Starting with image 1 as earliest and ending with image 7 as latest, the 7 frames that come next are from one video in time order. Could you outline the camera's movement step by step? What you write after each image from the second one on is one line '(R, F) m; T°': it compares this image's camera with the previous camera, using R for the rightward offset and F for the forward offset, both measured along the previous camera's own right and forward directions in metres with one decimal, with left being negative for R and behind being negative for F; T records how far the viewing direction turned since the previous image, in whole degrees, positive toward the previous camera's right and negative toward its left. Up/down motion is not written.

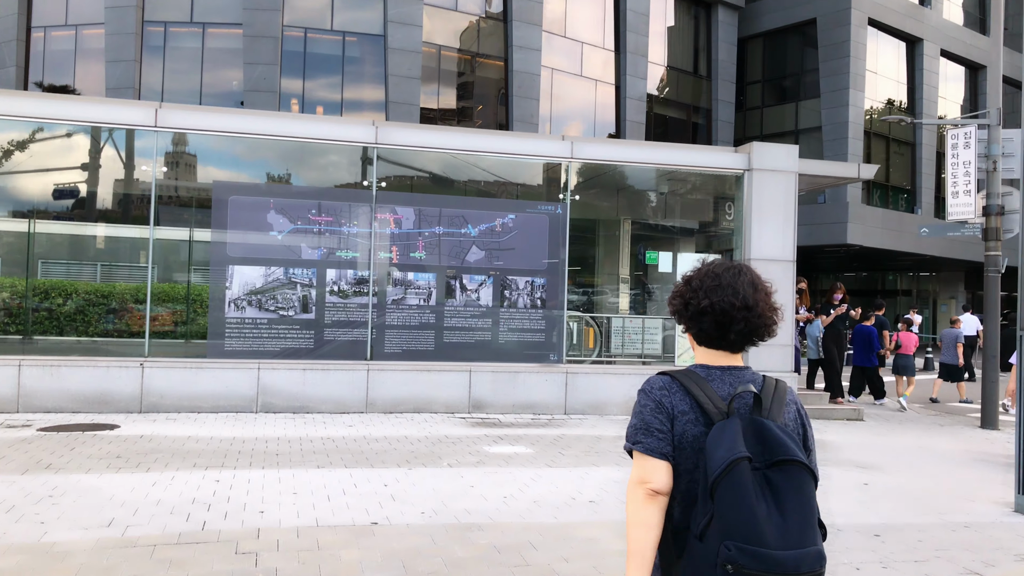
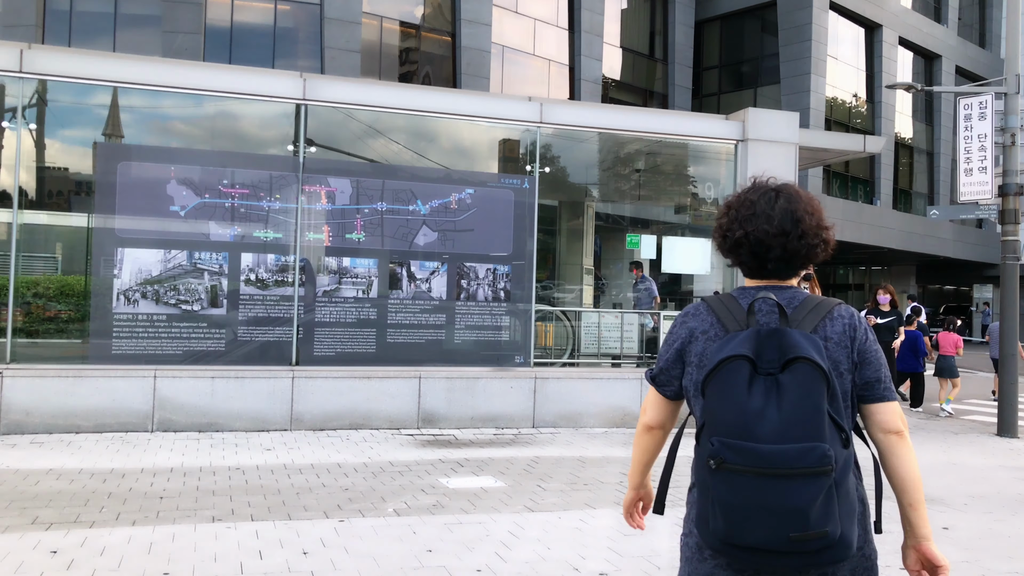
(-0.2, +1.8) m; +4°
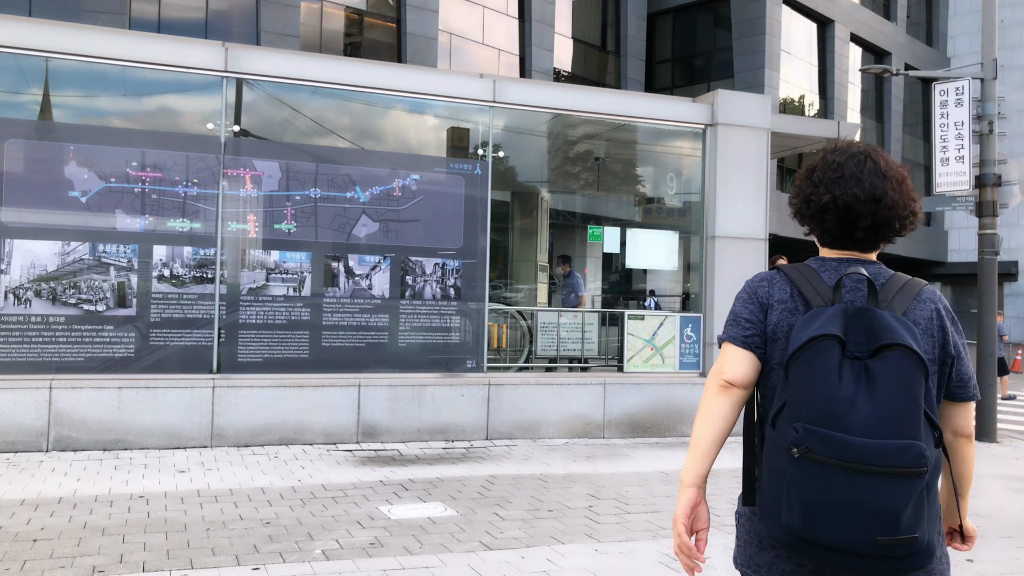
(0.0, +0.9) m; +3°
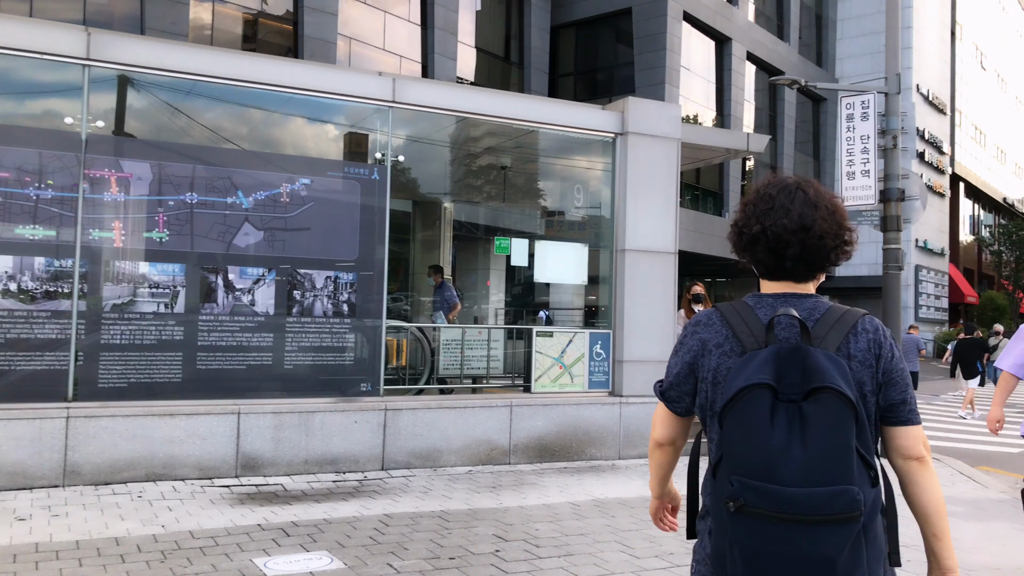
(0.0, +0.6) m; +6°
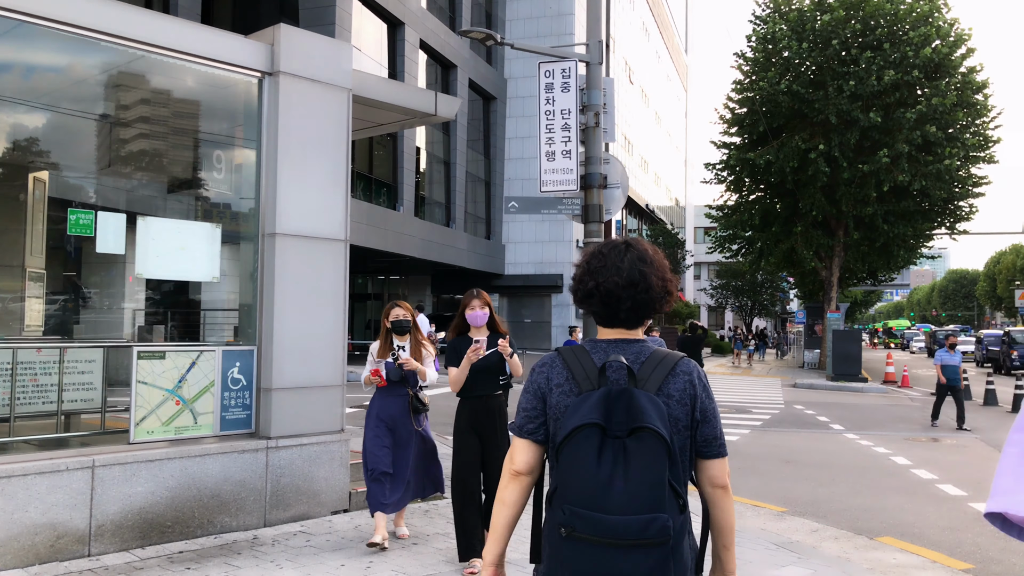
(+0.4, +2.2) m; +21°
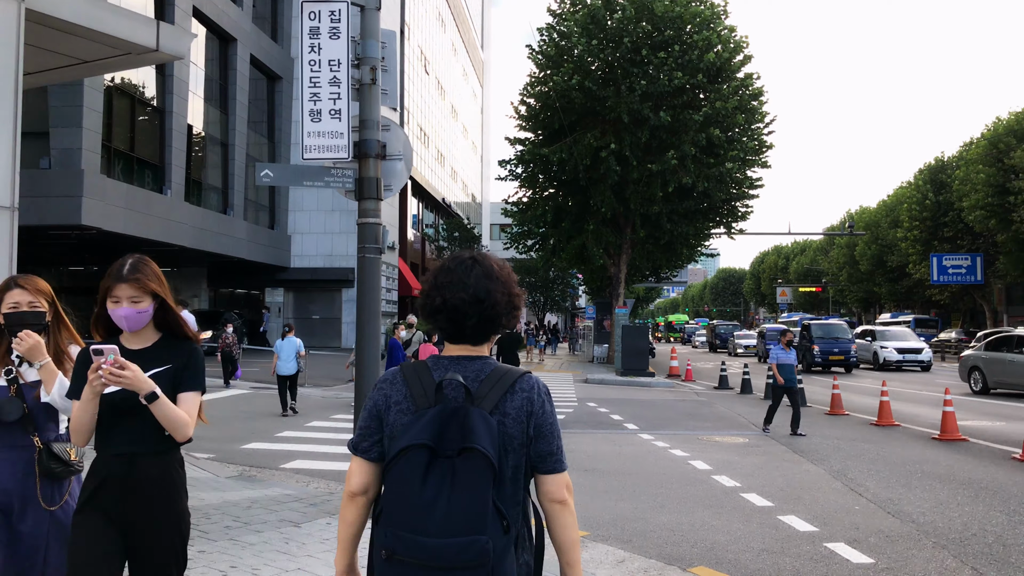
(+0.3, +1.4) m; +13°
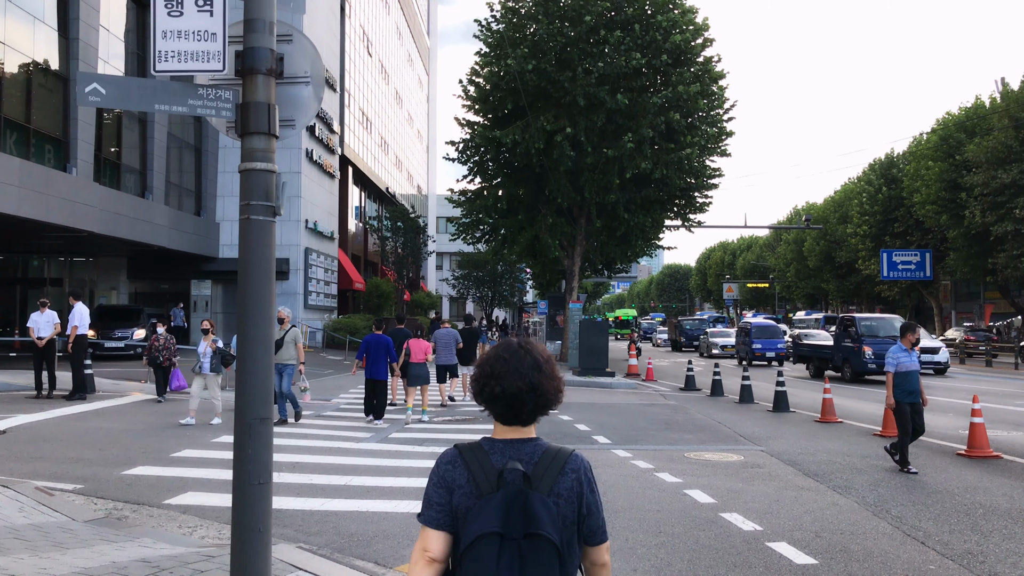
(0.0, +2.2) m; +3°
